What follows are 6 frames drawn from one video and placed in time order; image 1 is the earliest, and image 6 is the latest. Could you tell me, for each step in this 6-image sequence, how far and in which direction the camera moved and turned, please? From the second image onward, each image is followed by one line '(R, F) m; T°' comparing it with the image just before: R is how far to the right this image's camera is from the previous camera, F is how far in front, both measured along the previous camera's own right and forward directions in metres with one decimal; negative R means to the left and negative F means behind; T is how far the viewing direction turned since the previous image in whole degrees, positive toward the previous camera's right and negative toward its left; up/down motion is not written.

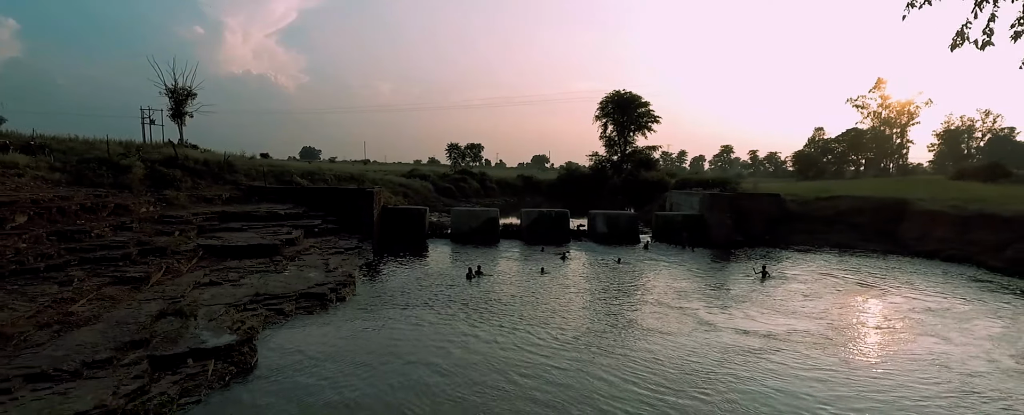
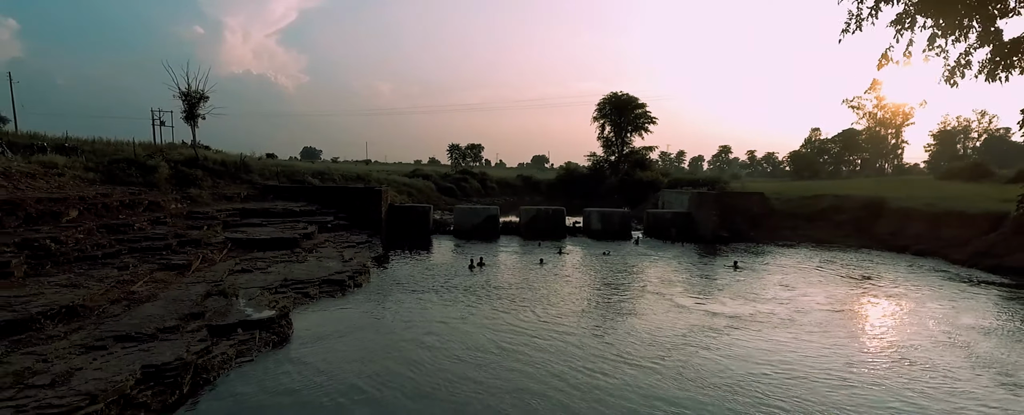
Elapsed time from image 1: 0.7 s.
(0.0, -1.3) m; 0°
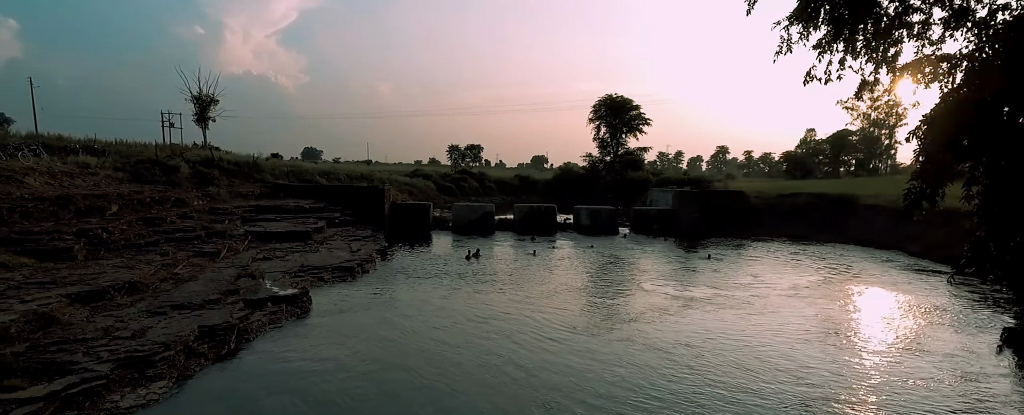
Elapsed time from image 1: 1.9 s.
(+0.2, -1.5) m; 0°
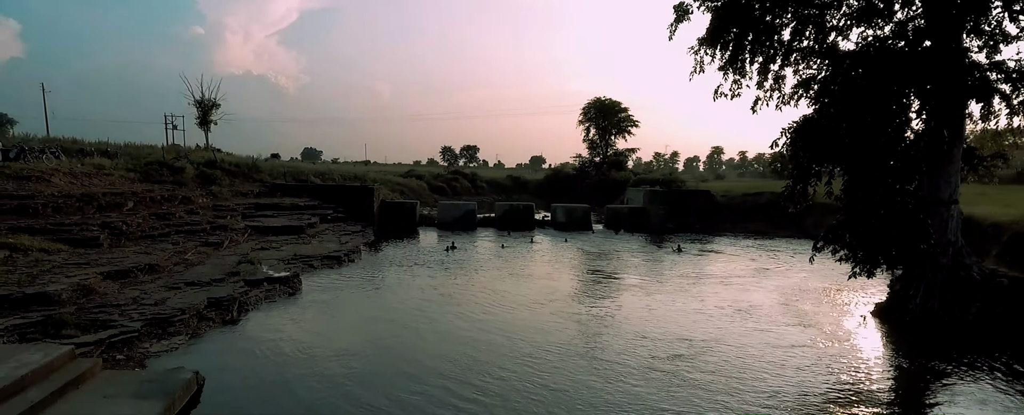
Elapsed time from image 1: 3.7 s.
(+0.9, -1.8) m; 0°
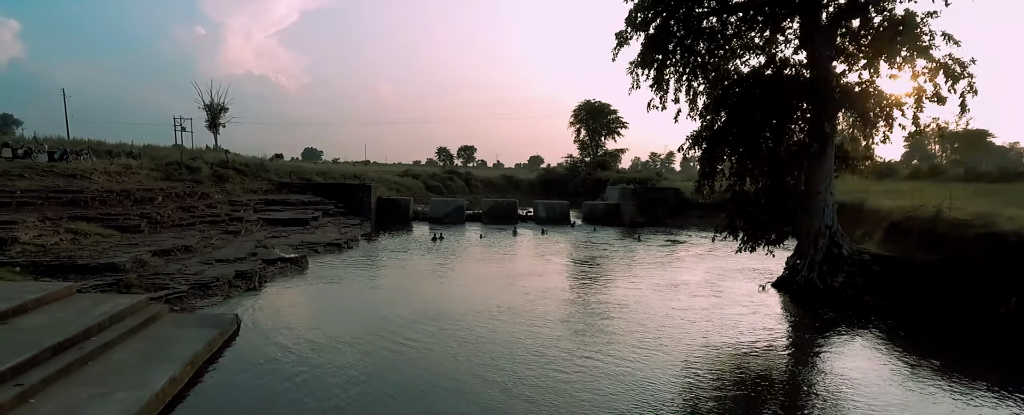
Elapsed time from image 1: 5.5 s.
(+0.8, -2.4) m; 0°
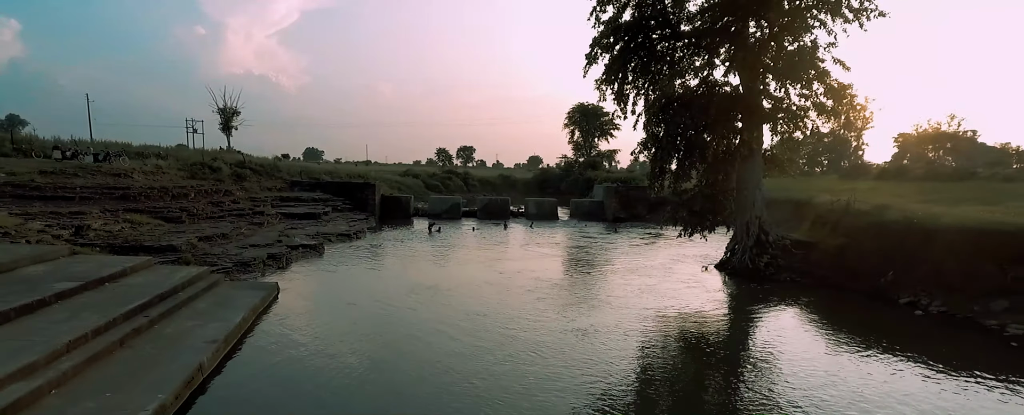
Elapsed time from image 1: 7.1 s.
(+0.4, -2.4) m; 0°
